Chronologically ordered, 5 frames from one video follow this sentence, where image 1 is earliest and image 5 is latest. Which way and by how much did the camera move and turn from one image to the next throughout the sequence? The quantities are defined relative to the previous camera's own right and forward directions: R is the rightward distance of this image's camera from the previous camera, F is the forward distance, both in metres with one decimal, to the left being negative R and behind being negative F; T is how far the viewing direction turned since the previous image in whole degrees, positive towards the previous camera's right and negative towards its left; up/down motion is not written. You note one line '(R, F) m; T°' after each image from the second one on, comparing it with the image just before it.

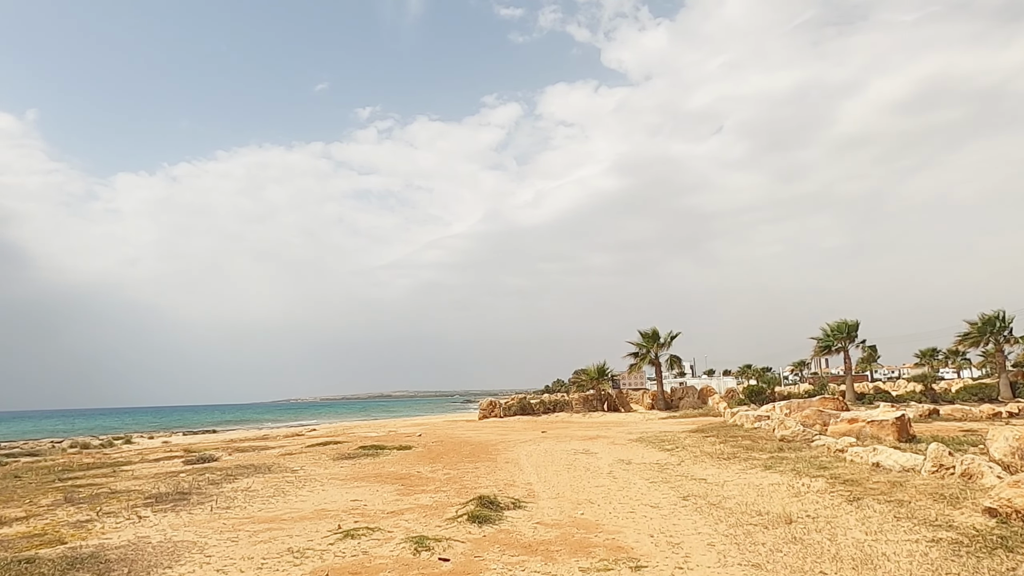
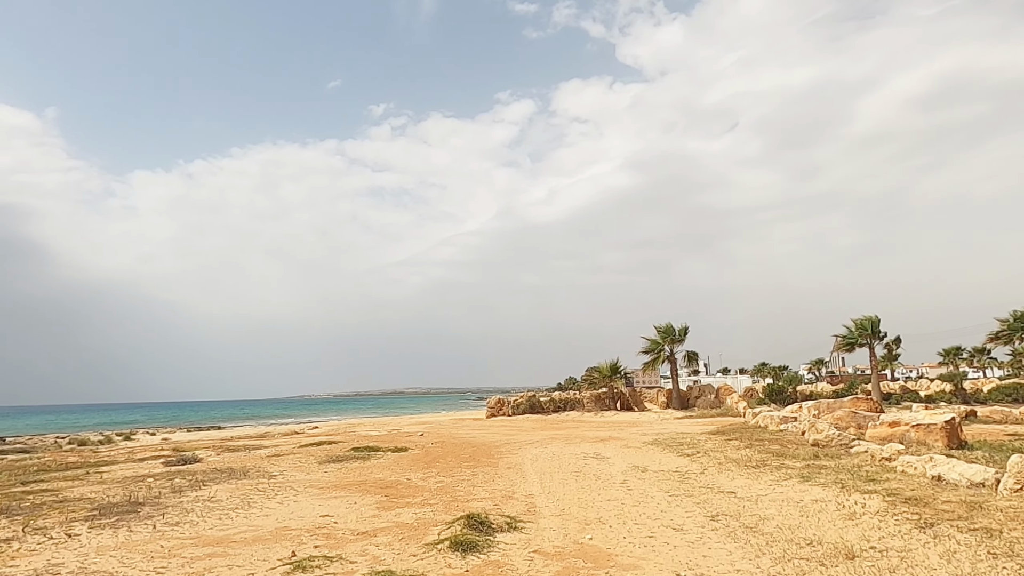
(+0.3, +1.9) m; -1°
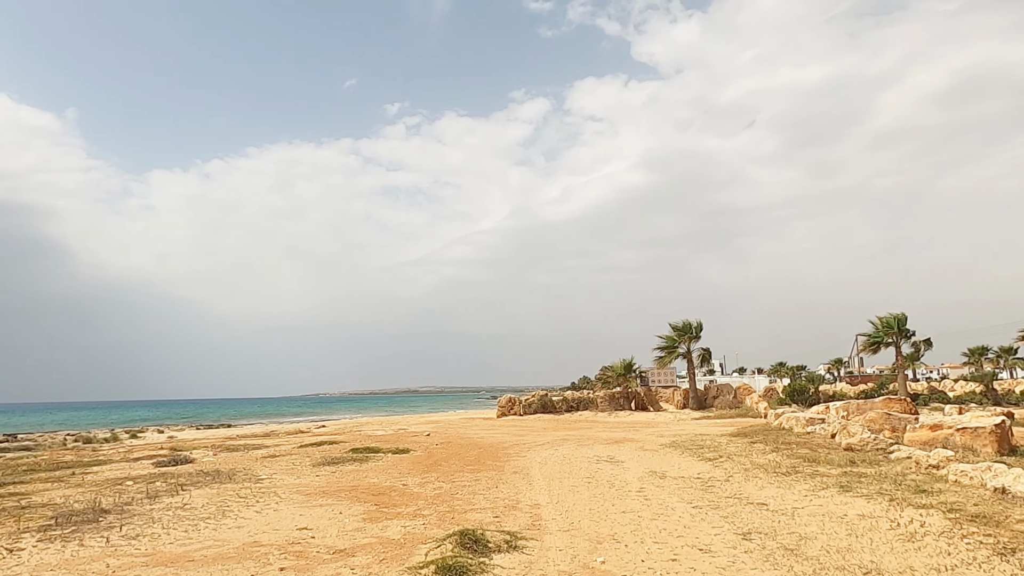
(+0.2, +1.3) m; -1°
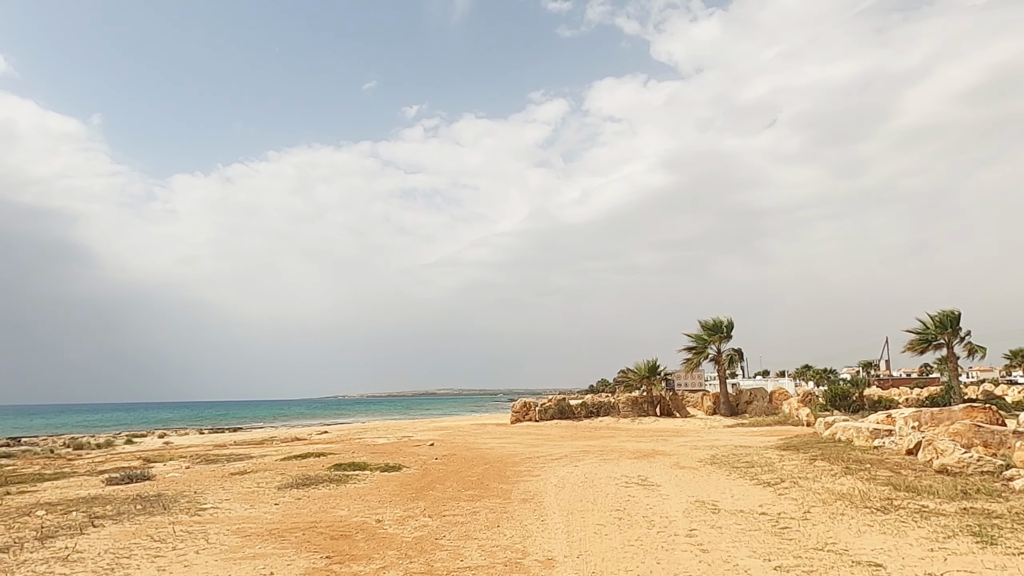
(+0.2, +3.3) m; -2°
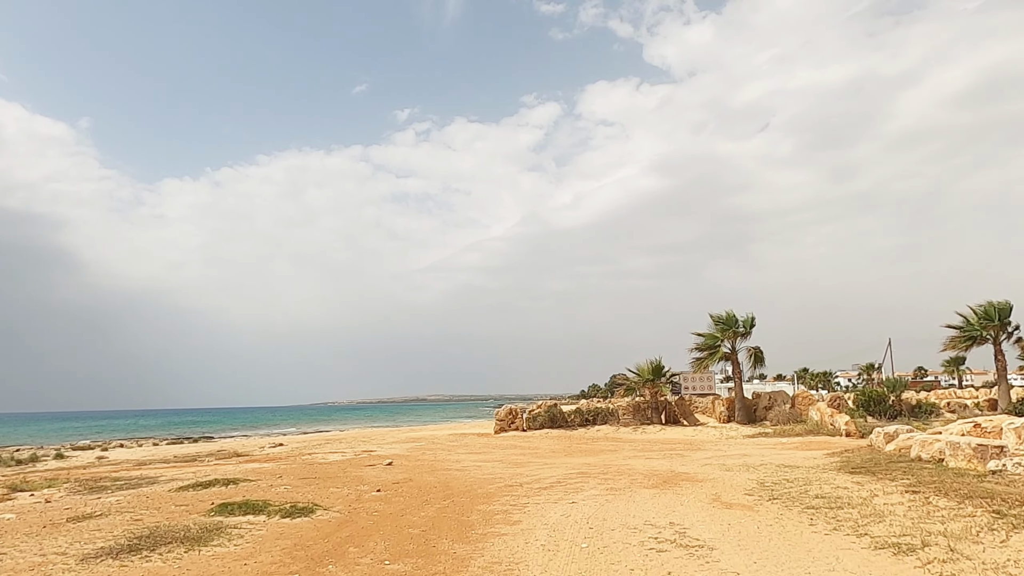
(+0.4, +5.6) m; +1°
